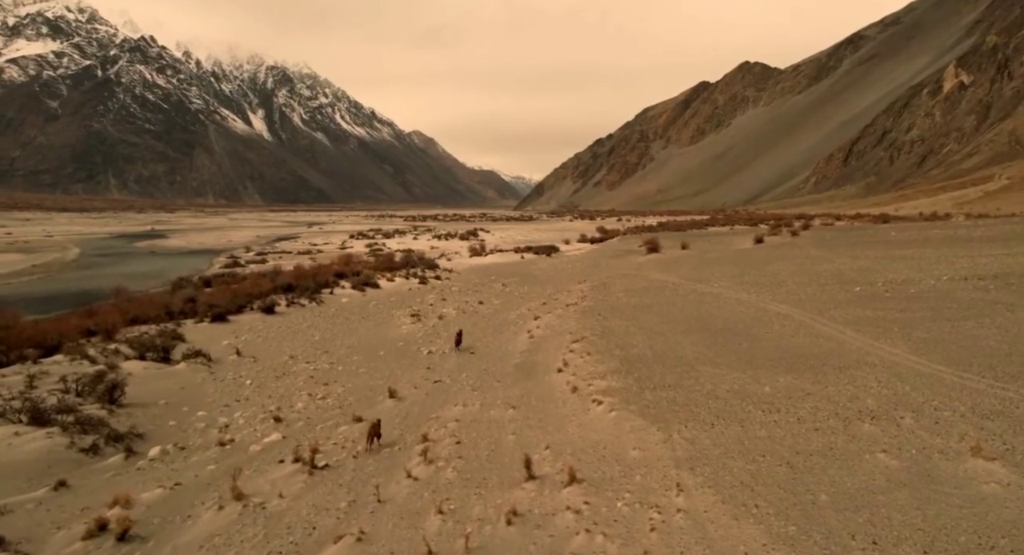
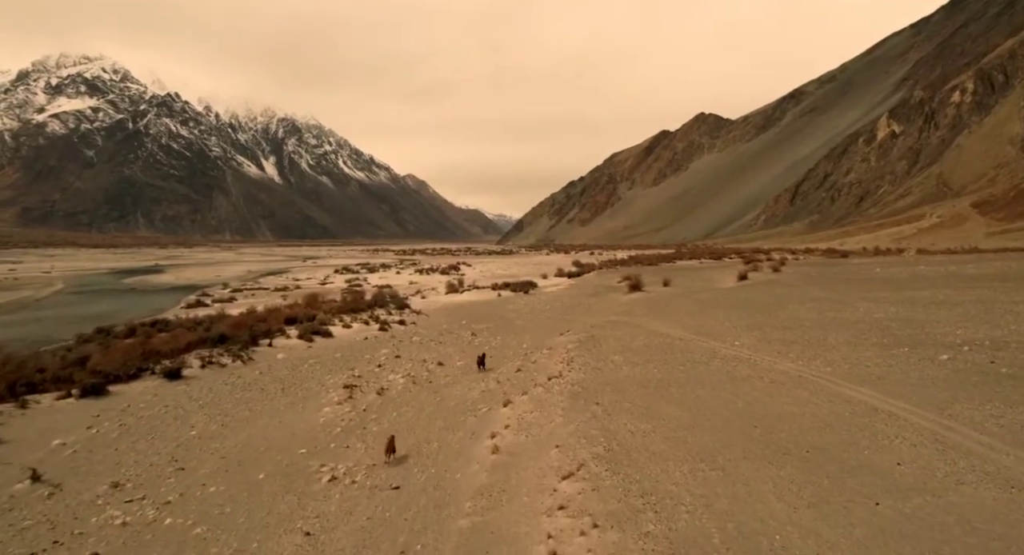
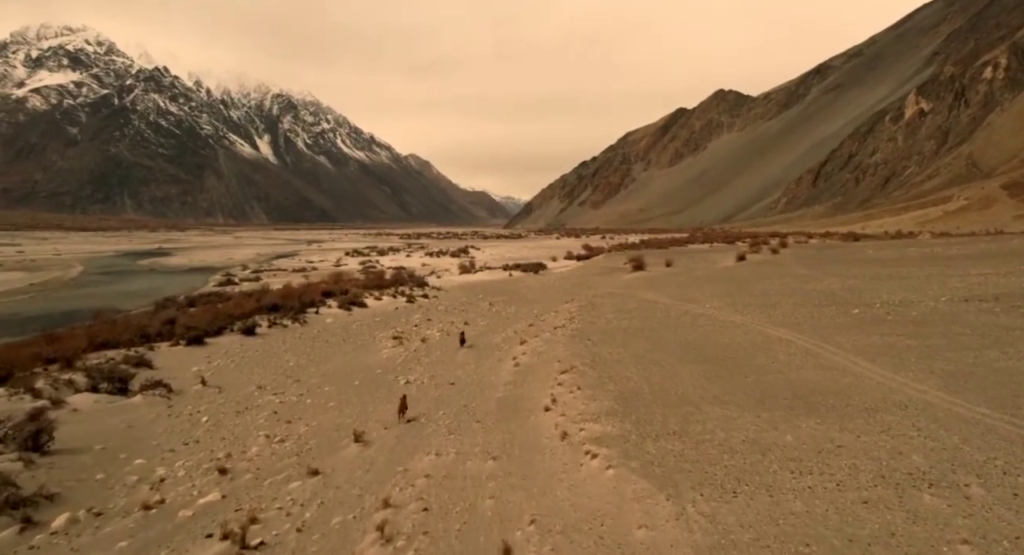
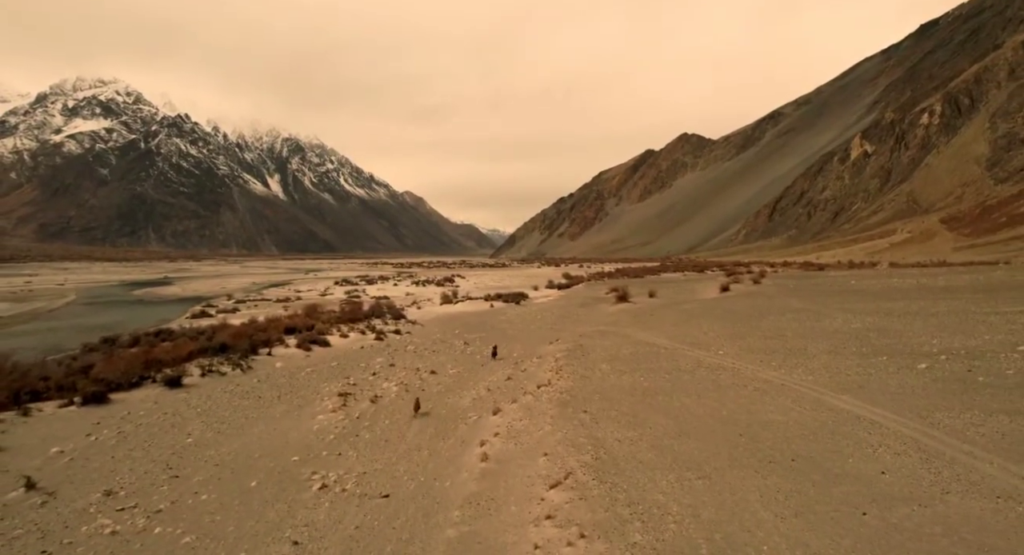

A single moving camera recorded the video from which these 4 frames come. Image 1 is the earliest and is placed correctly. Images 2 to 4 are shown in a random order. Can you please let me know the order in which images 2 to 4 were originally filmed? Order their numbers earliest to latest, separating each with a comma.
3, 2, 4
